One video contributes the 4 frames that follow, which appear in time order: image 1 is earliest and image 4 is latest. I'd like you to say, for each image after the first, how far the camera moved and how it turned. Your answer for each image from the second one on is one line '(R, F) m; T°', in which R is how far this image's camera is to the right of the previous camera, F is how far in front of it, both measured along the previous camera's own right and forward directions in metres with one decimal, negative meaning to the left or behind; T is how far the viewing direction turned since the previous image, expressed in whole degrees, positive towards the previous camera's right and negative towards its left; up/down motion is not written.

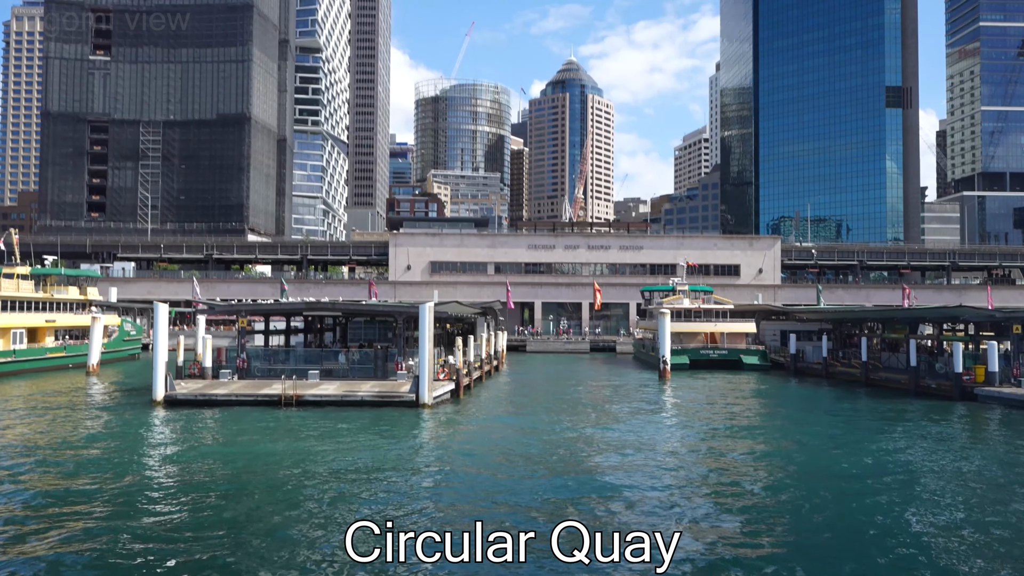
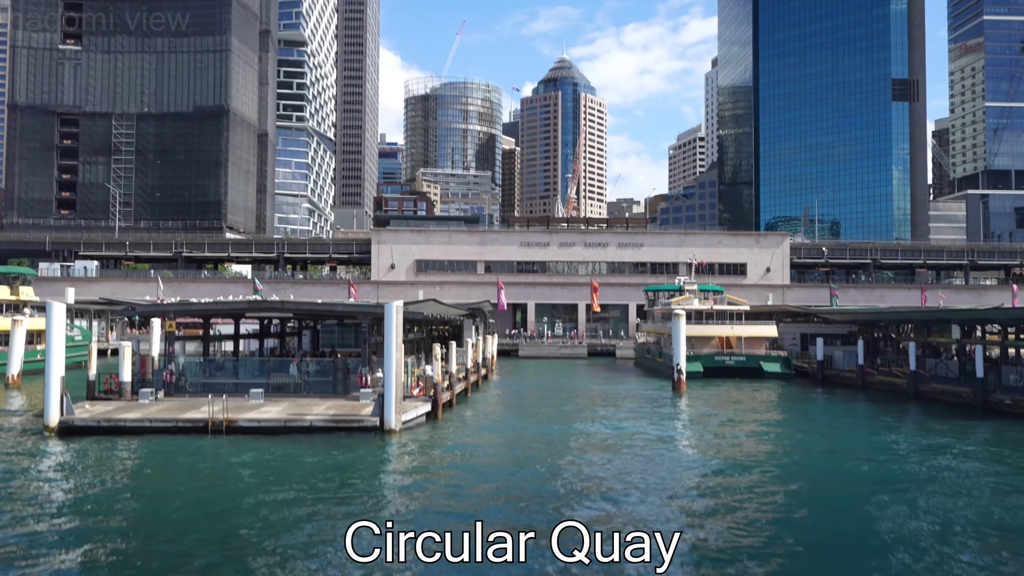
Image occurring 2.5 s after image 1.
(0.0, +6.5) m; +1°
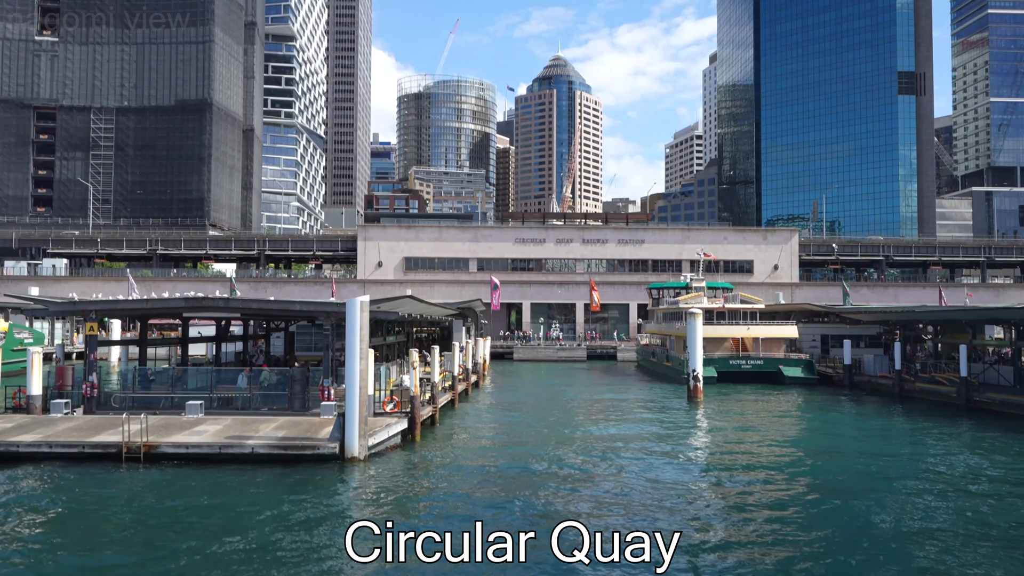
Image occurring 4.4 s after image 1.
(0.0, +4.9) m; 0°
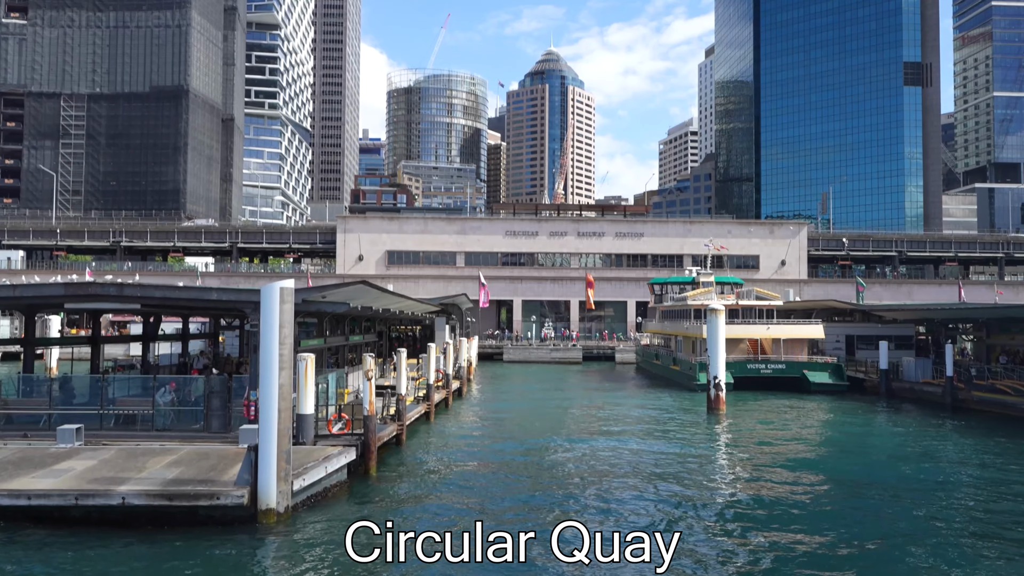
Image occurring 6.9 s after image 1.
(+0.1, +5.7) m; +1°
